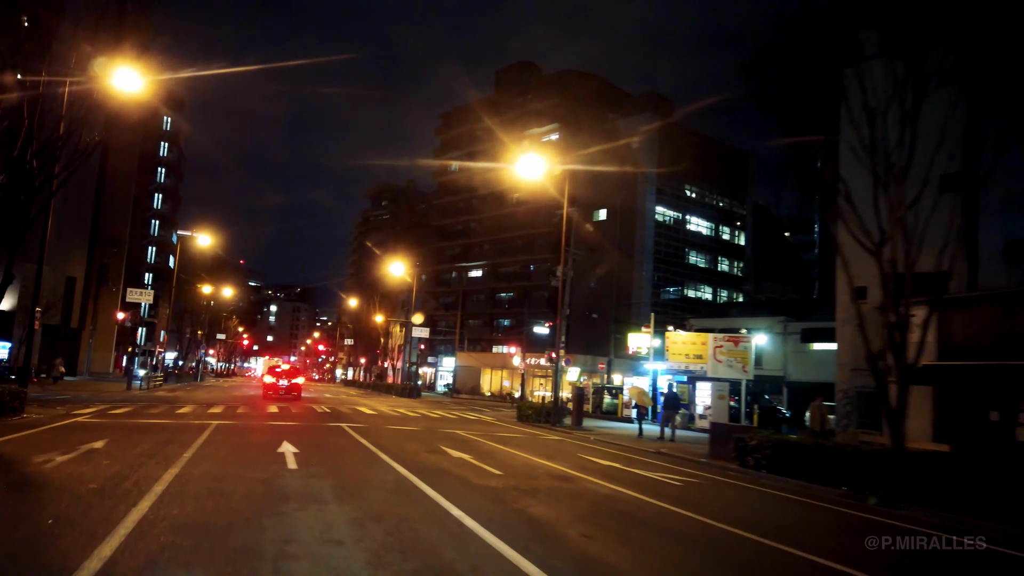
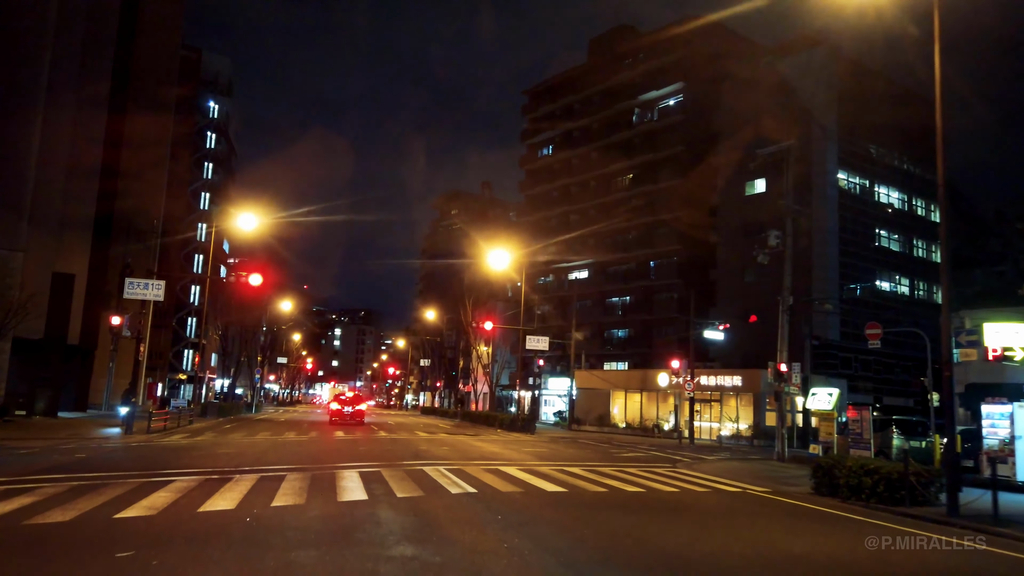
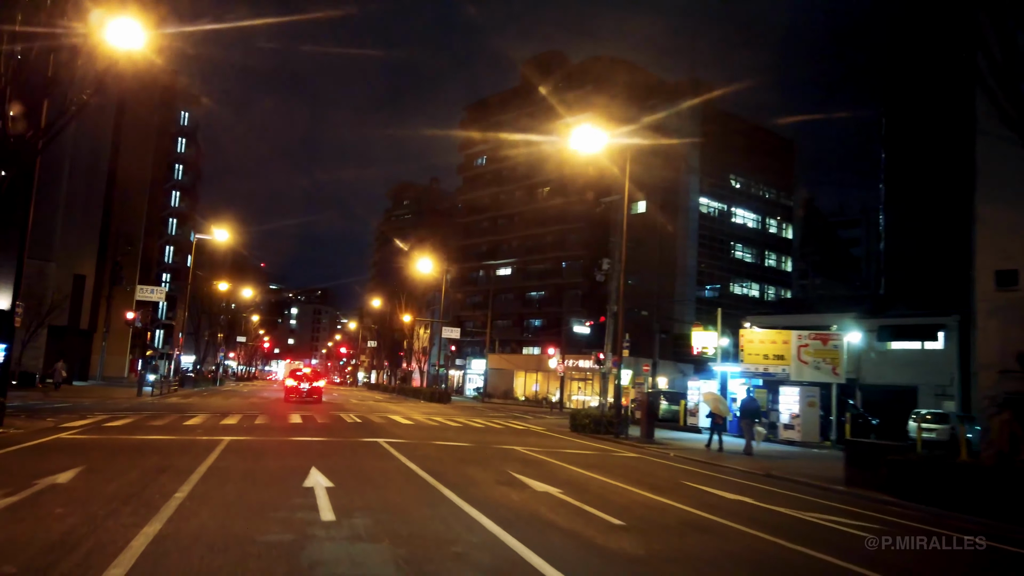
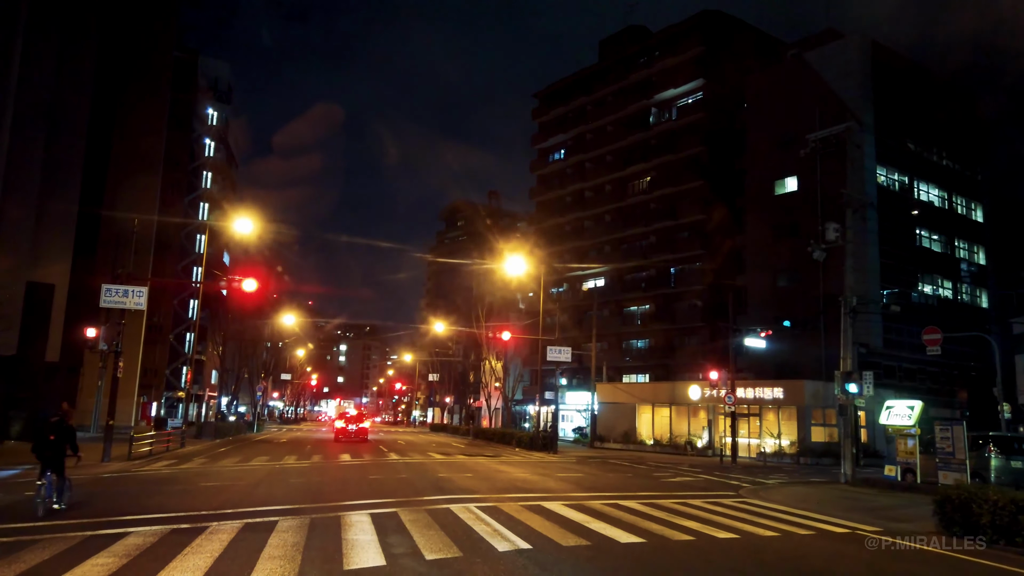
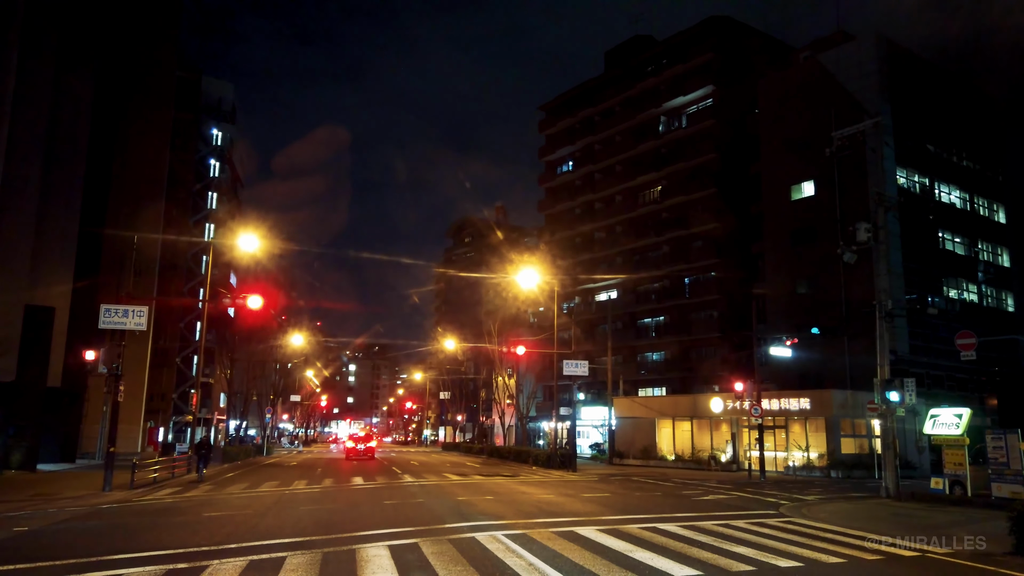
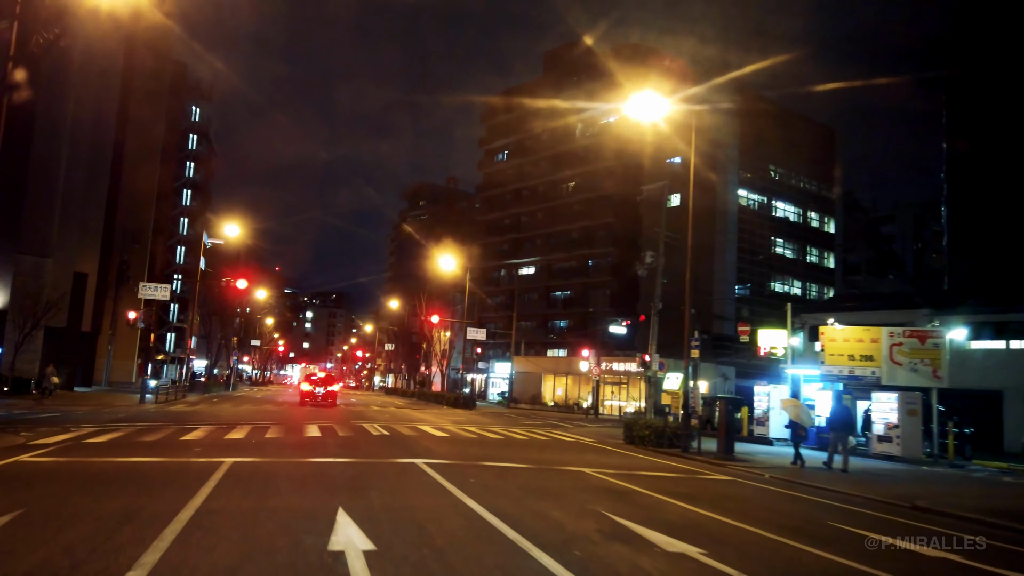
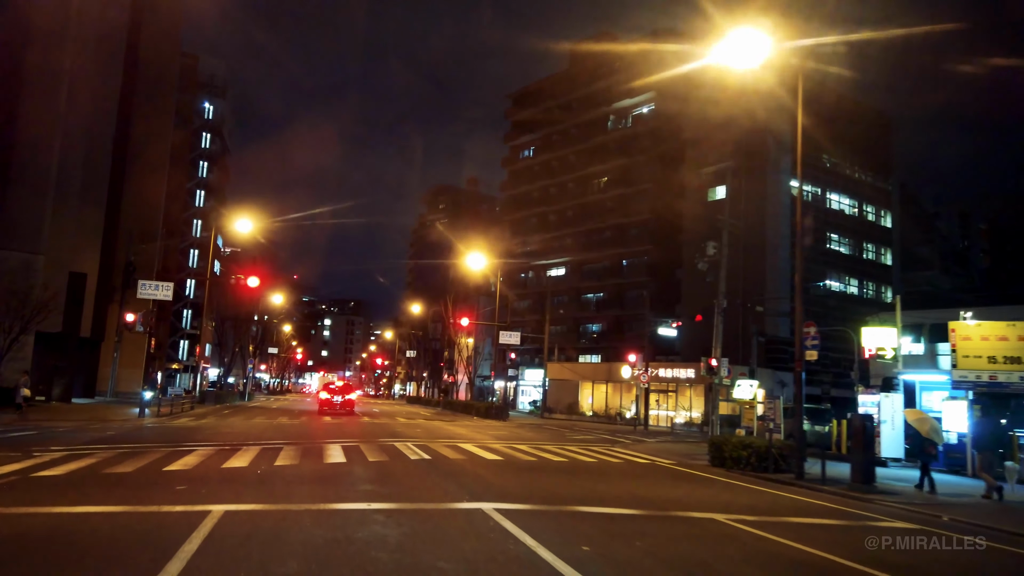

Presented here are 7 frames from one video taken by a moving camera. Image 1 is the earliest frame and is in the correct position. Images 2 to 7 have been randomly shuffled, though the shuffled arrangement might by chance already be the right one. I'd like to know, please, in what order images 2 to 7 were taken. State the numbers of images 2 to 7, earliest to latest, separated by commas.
3, 6, 7, 2, 4, 5
